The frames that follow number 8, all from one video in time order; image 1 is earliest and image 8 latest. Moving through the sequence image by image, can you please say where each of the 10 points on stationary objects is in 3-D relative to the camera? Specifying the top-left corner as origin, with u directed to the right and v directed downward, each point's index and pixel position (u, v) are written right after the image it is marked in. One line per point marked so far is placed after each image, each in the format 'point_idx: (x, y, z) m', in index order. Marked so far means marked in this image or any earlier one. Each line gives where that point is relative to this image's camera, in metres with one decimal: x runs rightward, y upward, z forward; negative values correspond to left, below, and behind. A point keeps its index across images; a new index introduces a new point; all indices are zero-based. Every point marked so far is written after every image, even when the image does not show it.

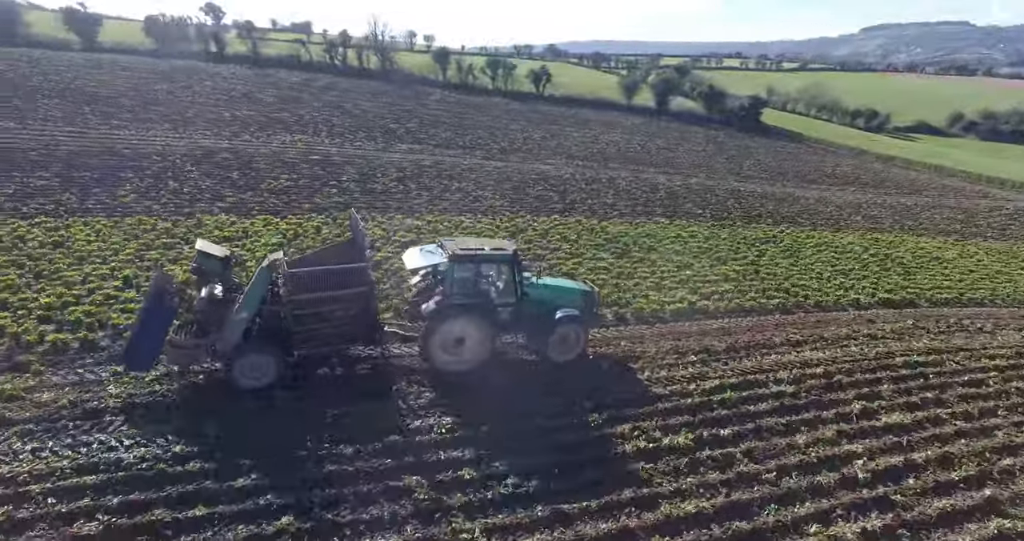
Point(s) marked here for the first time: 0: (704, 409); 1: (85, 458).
0: (+2.7, -2.2, +8.7) m
1: (-5.2, -2.2, +7.0) m
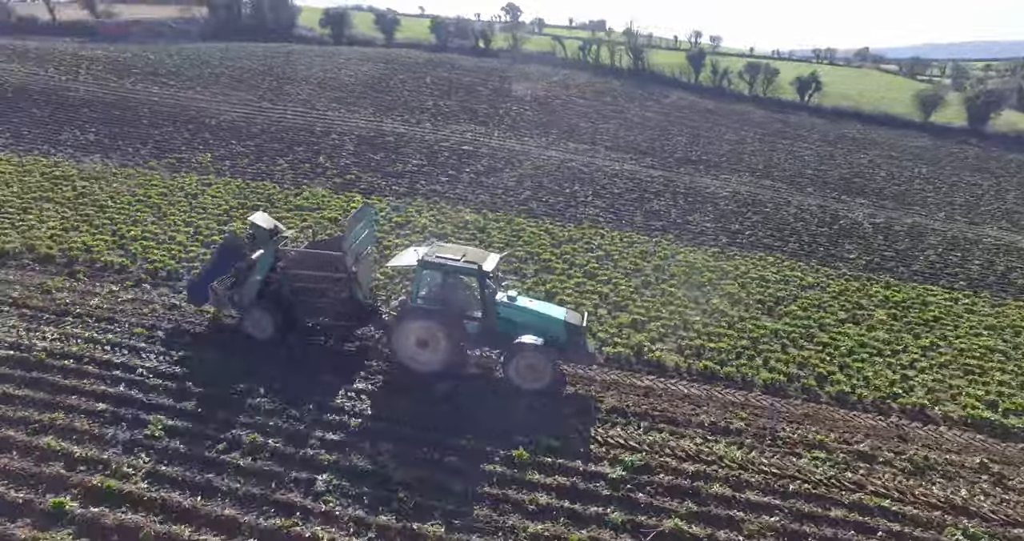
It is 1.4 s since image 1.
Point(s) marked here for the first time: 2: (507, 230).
0: (-0.5, -2.6, +7.9) m
1: (-8.3, -1.1, +9.9) m
2: (-0.2, +1.1, +16.8) m
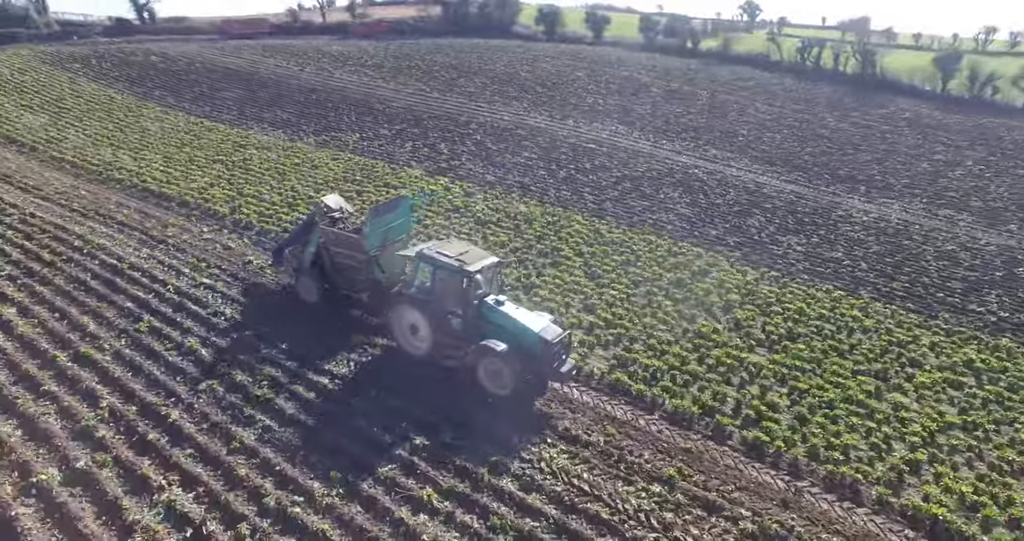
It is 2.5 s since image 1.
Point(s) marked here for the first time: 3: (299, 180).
0: (-2.9, -2.1, +9.3) m
1: (-9.1, +0.5, +13.9) m
2: (+1.1, +1.3, +17.3) m
3: (-7.1, +2.9, +19.4) m
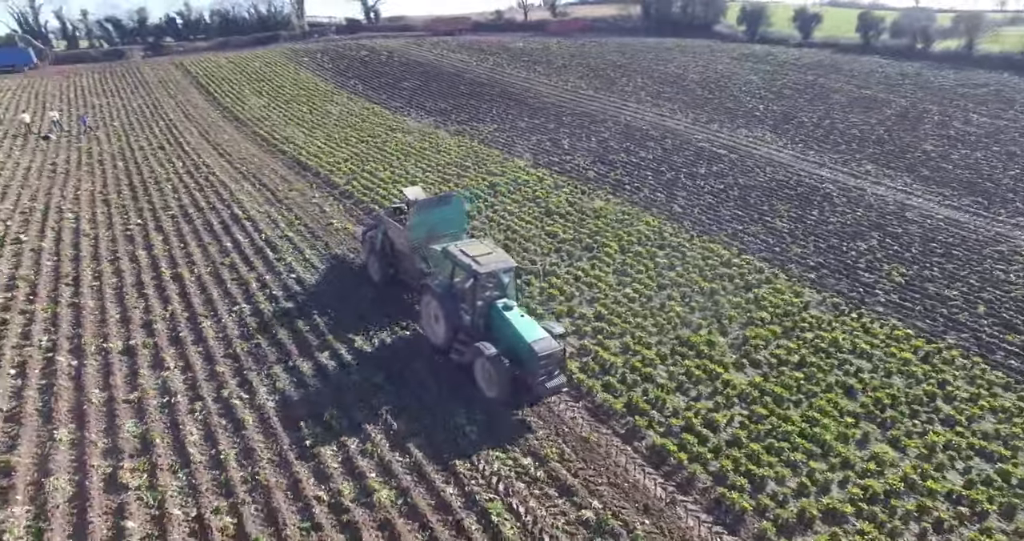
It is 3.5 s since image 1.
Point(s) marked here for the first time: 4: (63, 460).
0: (-3.9, -1.3, +11.4) m
1: (-7.7, +2.0, +17.8) m
2: (+3.1, +1.4, +17.5) m
3: (-3.7, +4.0, +22.2) m
4: (-6.4, -2.8, +8.4) m
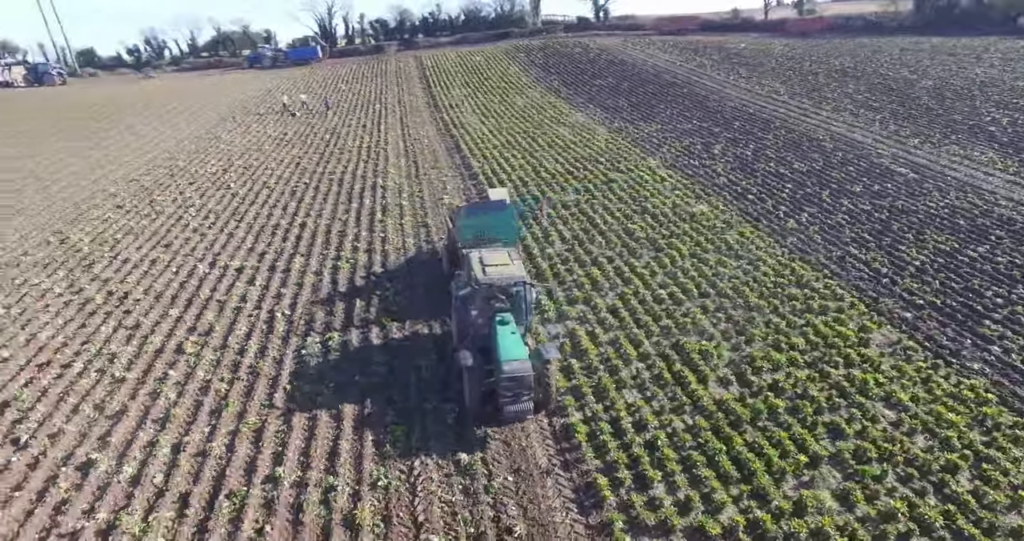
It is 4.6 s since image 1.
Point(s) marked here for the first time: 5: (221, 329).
0: (-3.5, -0.3, +14.0) m
1: (-4.1, +3.4, +21.3) m
2: (+5.6, +1.2, +16.9) m
3: (+1.6, +4.6, +23.8) m
4: (-7.2, -1.3, +12.2) m
5: (-6.0, -1.4, +12.1) m
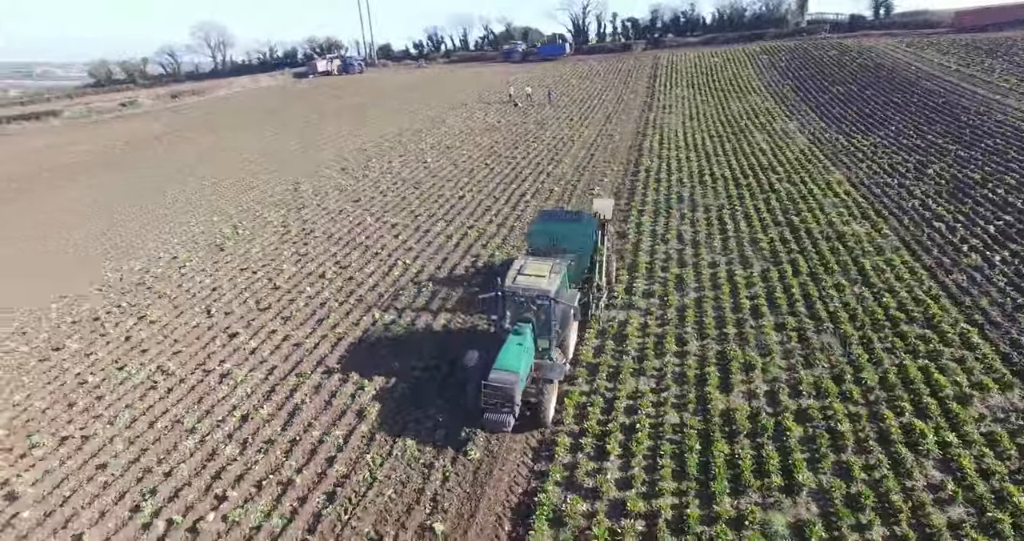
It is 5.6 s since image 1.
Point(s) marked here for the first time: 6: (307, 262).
0: (-0.9, +0.6, +16.2) m
1: (+2.1, +4.1, +23.0) m
2: (+8.7, +0.5, +15.2) m
3: (+8.4, +4.3, +22.9) m
4: (-5.1, +0.2, +16.1) m
5: (-4.1, 0.0, +15.5) m
6: (-5.7, +0.2, +16.1) m
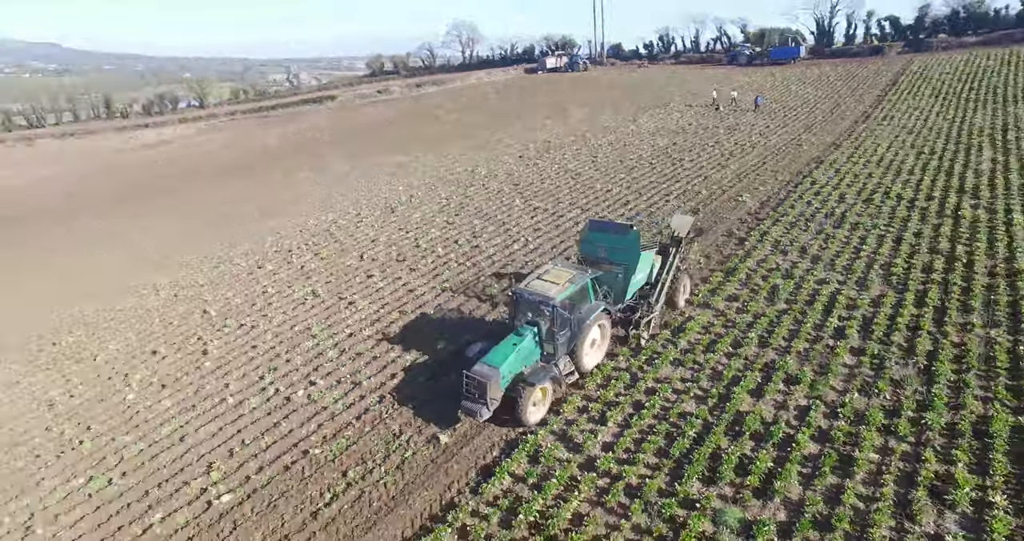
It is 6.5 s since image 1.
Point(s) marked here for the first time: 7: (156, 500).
0: (+2.5, +1.0, +17.3) m
1: (+8.1, +3.8, +22.5) m
2: (+10.9, -0.5, +12.9) m
3: (+14.0, +3.1, +20.2) m
4: (-1.5, +1.3, +18.7) m
5: (-0.9, +0.9, +17.8) m
6: (-2.0, +1.4, +18.9) m
7: (-5.6, -3.6, +9.2) m
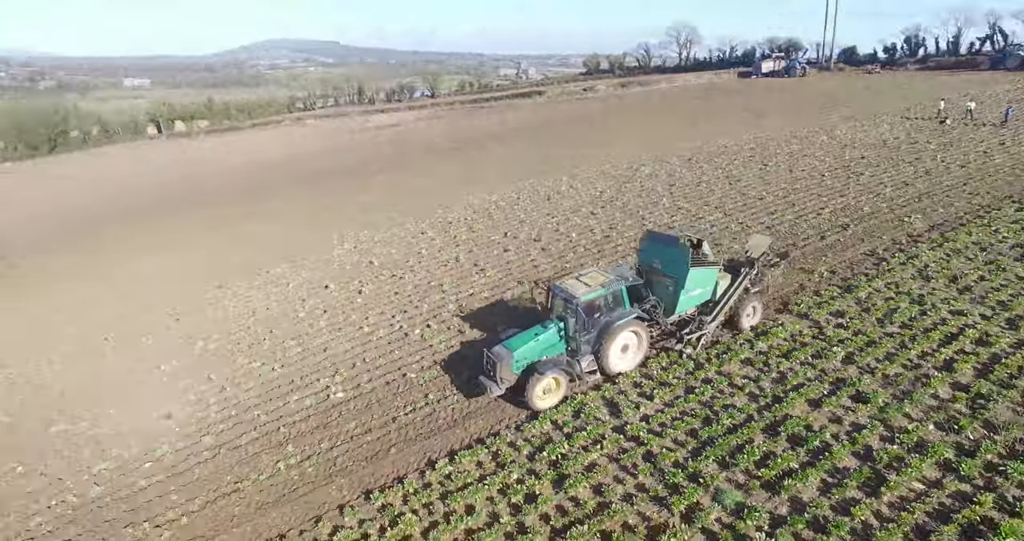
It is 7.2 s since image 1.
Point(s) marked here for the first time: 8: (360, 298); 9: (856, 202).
0: (+6.3, +1.0, +17.3) m
1: (+13.7, +2.8, +20.2) m
2: (+12.6, -1.6, +10.4) m
3: (+18.3, +1.4, +16.1) m
4: (+3.1, +1.7, +19.9) m
5: (+3.4, +1.2, +18.8) m
6: (+2.7, +1.8, +20.3) m
7: (-4.5, -2.4, +12.4) m
8: (-4.1, -0.7, +16.0) m
9: (+11.5, +2.3, +19.4) m
